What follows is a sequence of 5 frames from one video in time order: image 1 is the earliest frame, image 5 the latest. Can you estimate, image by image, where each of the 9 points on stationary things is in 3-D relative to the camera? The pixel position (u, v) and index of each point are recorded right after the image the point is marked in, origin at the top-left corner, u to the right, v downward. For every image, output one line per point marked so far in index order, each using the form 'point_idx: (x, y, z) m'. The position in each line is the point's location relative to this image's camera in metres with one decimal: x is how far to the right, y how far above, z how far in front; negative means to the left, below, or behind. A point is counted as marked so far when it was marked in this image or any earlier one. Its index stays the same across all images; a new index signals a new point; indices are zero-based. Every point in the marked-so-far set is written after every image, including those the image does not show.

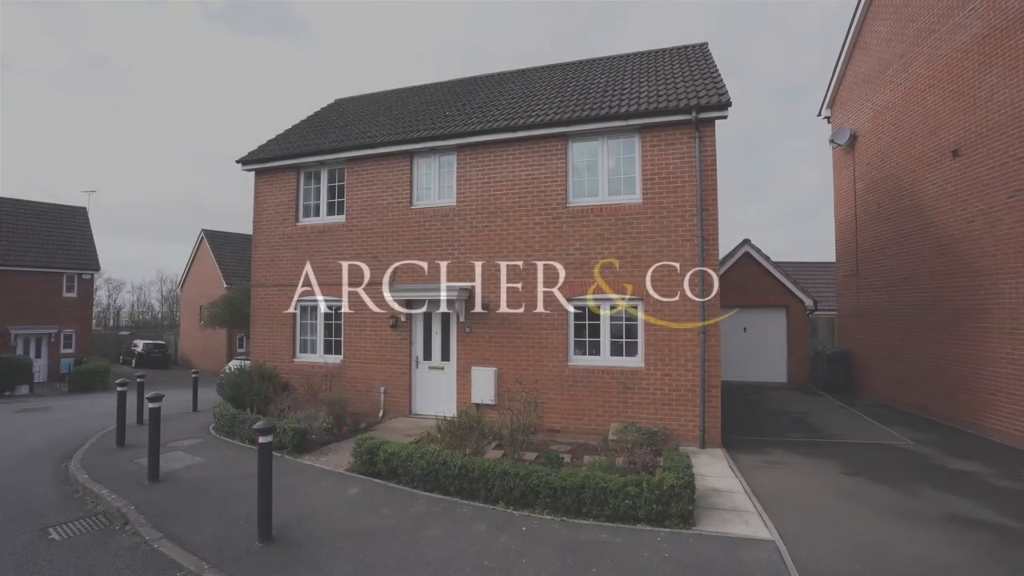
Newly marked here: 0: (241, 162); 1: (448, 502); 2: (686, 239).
0: (-5.5, +2.6, +11.2) m
1: (-0.6, -2.2, +5.5) m
2: (+2.7, +0.8, +8.4) m
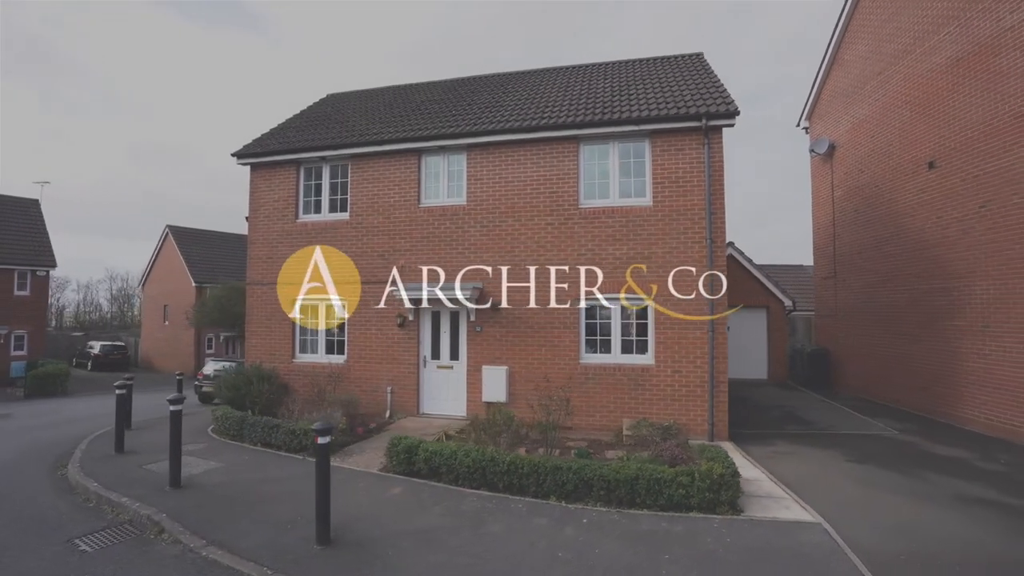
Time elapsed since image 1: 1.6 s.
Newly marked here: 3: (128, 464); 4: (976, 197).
0: (-5.4, +2.6, +10.8) m
1: (-0.1, -2.2, +5.6) m
2: (+3.0, +0.8, +8.8) m
3: (-5.2, -2.4, +7.5) m
4: (+7.4, +1.5, +8.7) m
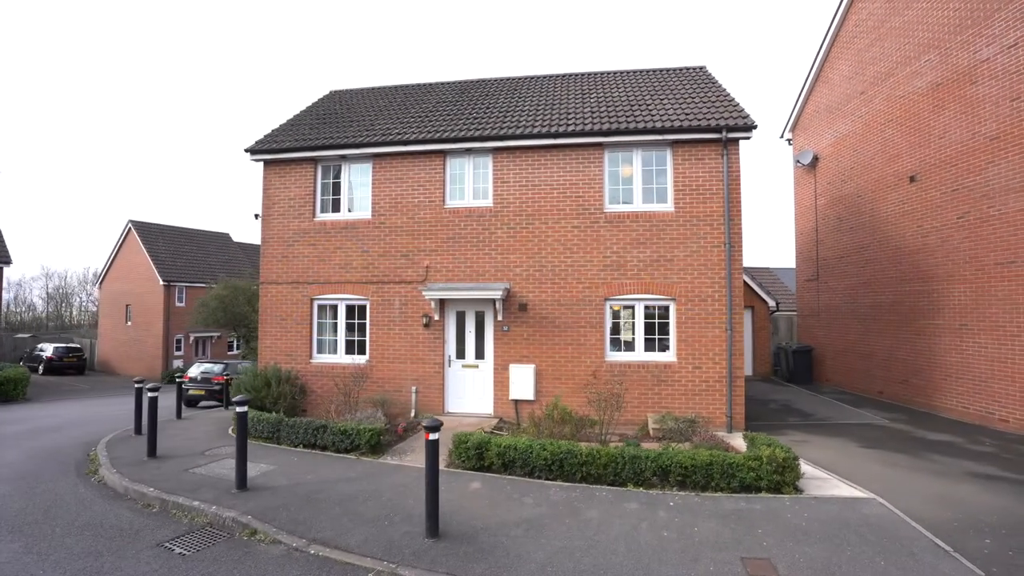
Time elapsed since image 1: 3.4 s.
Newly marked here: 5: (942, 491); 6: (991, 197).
0: (-5.0, +2.6, +10.5) m
1: (+0.7, -2.2, +5.9) m
2: (+3.5, +0.7, +9.4) m
3: (-4.5, -2.4, +7.3) m
4: (+8.0, +1.4, +9.8) m
5: (+4.7, -2.2, +6.0) m
6: (+7.9, +1.5, +9.1) m
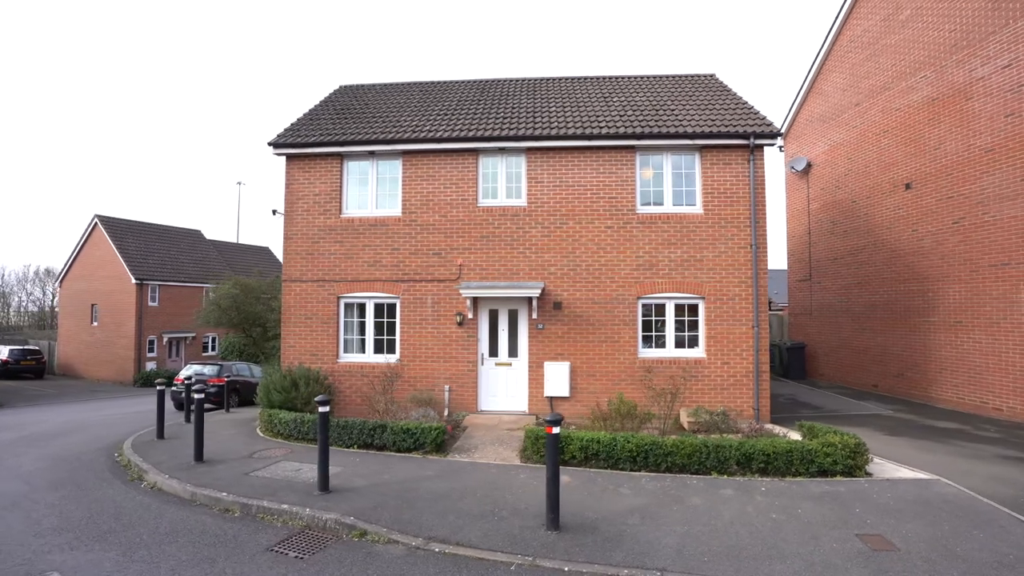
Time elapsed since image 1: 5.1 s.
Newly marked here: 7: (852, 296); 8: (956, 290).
0: (-4.4, +2.7, +10.2) m
1: (+1.8, -2.1, +6.1) m
2: (+4.2, +0.7, +9.9) m
3: (-3.6, -2.3, +7.0) m
4: (+8.6, +1.4, +10.7) m
5: (+5.7, -2.2, +6.6) m
6: (+8.6, +1.5, +10.0) m
7: (+8.2, -0.2, +13.2) m
8: (+8.6, 0.0, +10.6) m
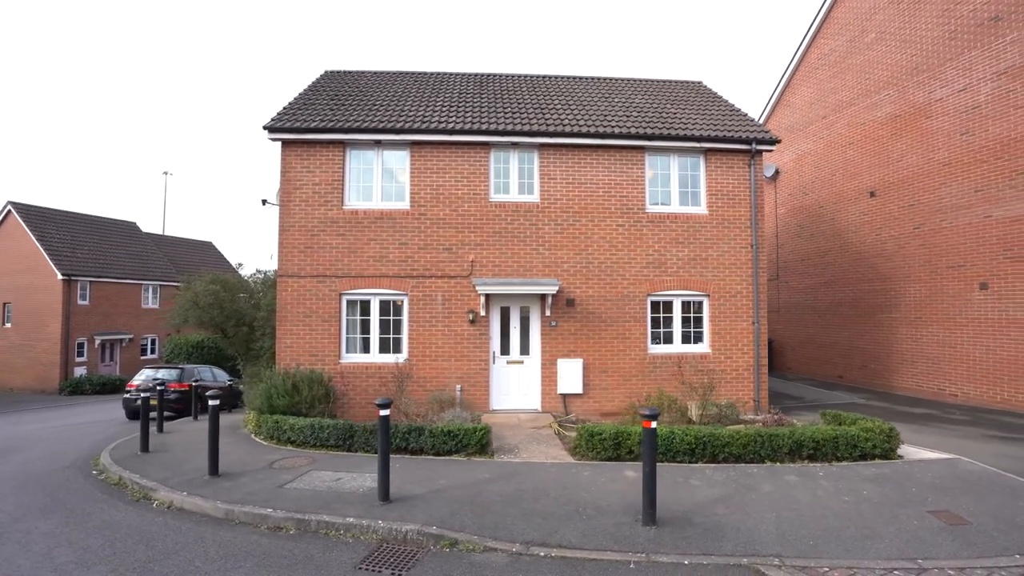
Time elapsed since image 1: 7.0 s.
0: (-4.2, +2.7, +9.4) m
1: (+2.5, -2.1, +6.3) m
2: (+4.4, +0.8, +10.3) m
3: (-2.9, -2.3, +6.3) m
4: (+8.6, +1.4, +11.7) m
5: (+6.3, -2.2, +7.3) m
6: (+8.8, +1.5, +11.0) m
7: (+7.9, -0.2, +14.2) m
8: (+8.6, 0.0, +11.6) m
